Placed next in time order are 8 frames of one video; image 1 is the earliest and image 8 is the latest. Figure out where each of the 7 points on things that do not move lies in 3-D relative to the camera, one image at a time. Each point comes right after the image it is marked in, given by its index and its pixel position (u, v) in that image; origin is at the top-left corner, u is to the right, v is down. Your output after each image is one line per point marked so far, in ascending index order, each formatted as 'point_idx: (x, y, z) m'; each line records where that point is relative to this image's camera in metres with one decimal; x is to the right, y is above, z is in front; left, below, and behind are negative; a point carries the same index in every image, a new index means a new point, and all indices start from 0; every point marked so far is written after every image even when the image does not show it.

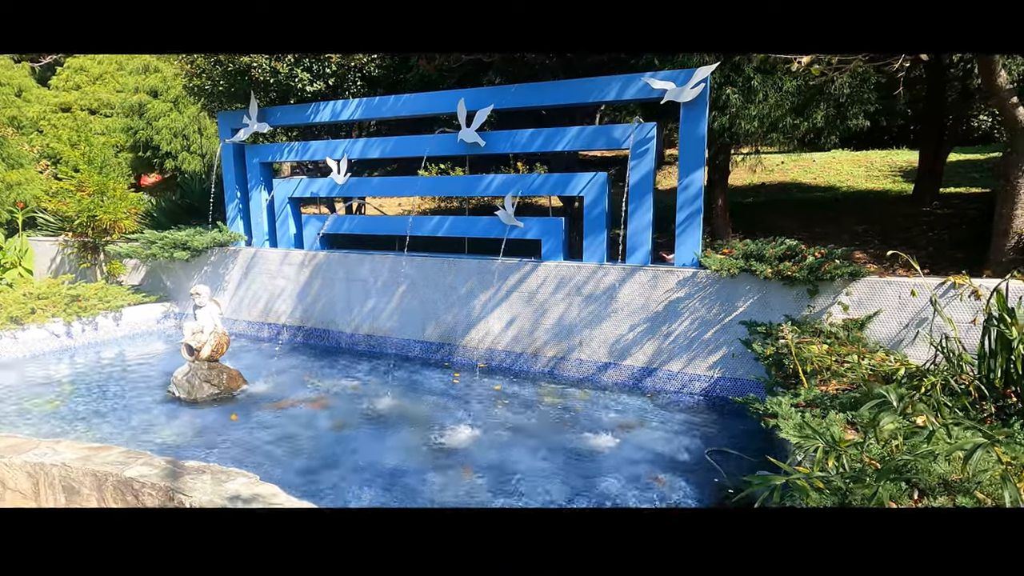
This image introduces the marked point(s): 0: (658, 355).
0: (+1.8, -0.8, +6.4) m
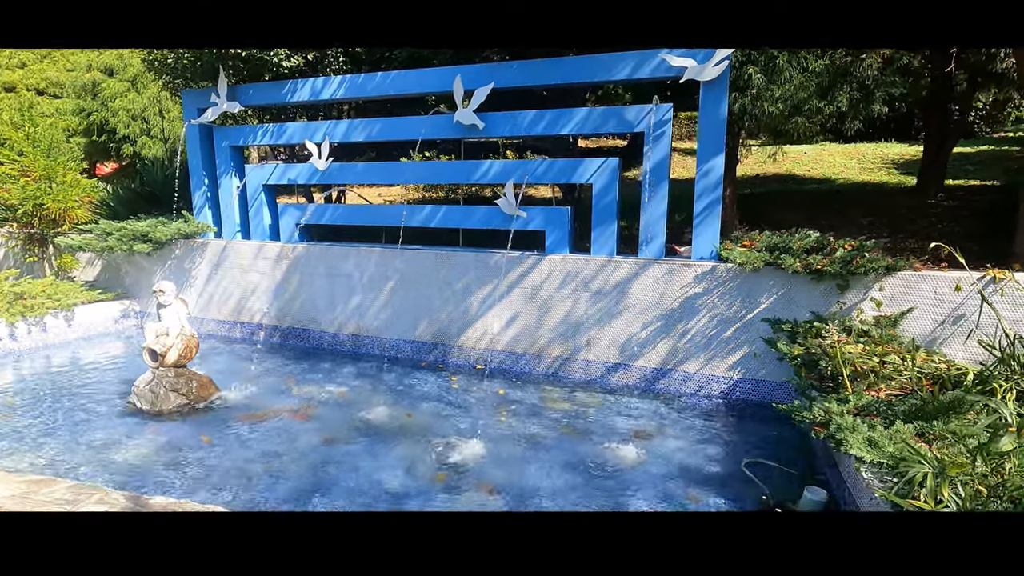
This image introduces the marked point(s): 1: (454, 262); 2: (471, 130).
0: (+1.8, -0.7, +6.0) m
1: (-0.7, +0.3, +6.8) m
2: (-0.5, +1.9, +6.4) m
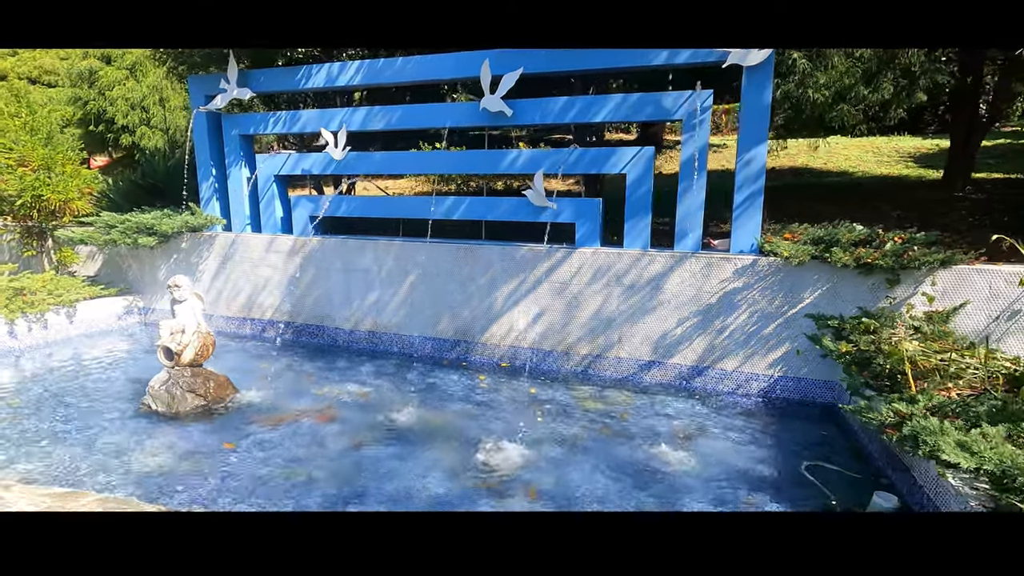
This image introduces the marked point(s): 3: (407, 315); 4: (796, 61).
0: (+2.1, -0.7, +5.8) m
1: (-0.4, +0.4, +6.5) m
2: (-0.2, +1.9, +6.1) m
3: (-1.4, -0.4, +7.0) m
4: (+2.9, +2.3, +5.5) m
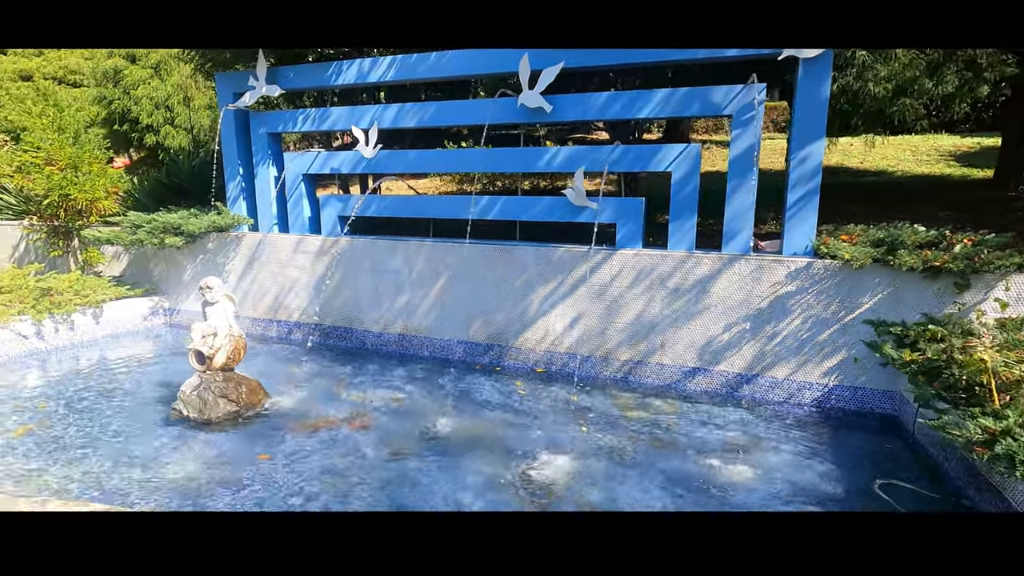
0: (+2.5, -0.7, +5.5) m
1: (0.0, +0.4, +6.3) m
2: (+0.3, +1.9, +5.9) m
3: (-0.9, -0.4, +6.8) m
4: (+3.3, +2.3, +5.2) m
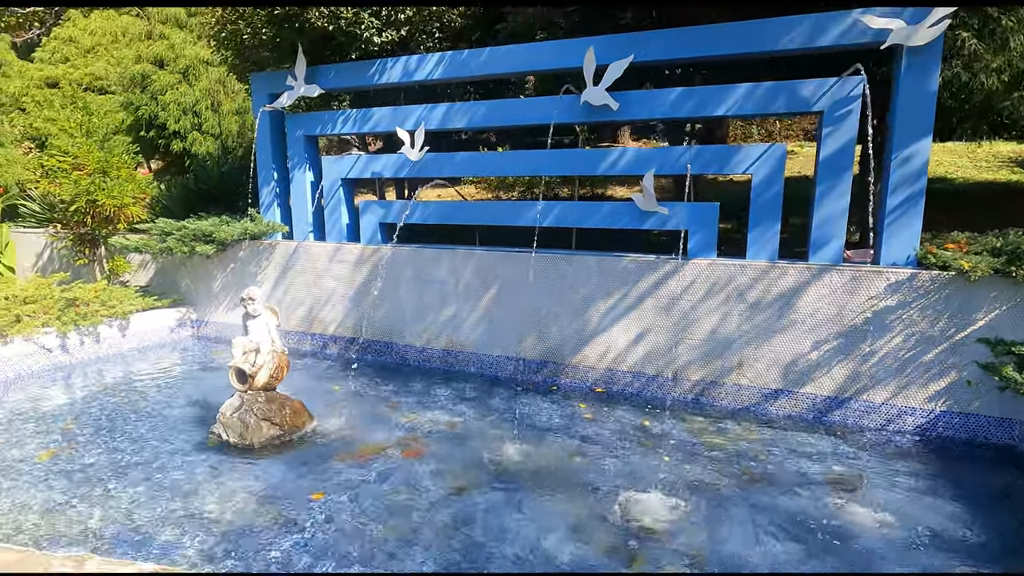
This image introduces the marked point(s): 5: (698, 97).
0: (+3.2, -0.9, +5.0) m
1: (+0.6, +0.2, +5.8) m
2: (+0.9, +1.8, +5.4) m
3: (-0.3, -0.5, +6.3) m
4: (+3.9, +2.2, +4.7) m
5: (+1.8, +1.8, +5.1) m
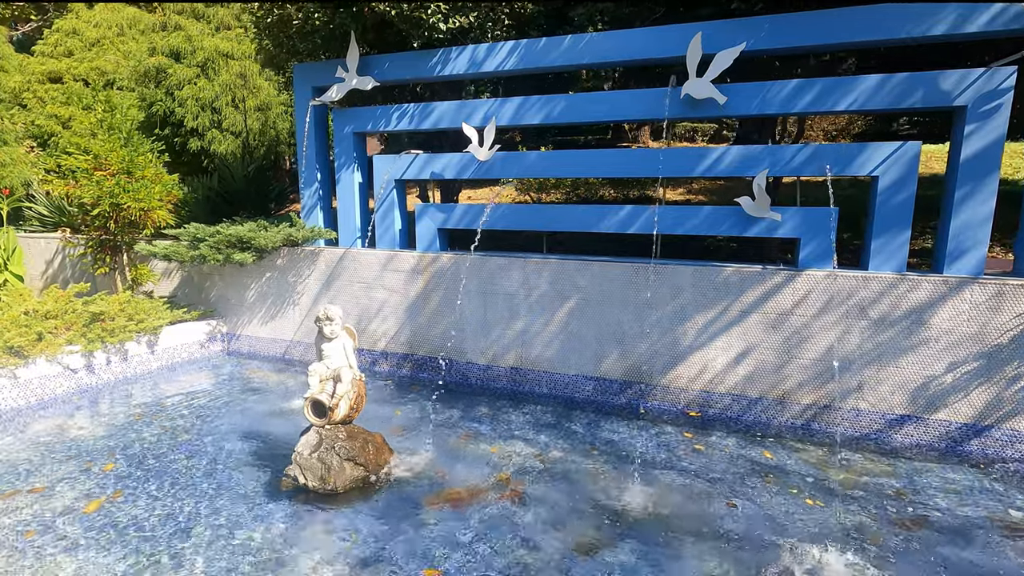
0: (+4.0, -1.0, +4.4) m
1: (+1.5, +0.1, +5.3) m
2: (+1.7, +1.7, +4.9) m
3: (+0.5, -0.7, +5.7) m
4: (+4.8, +2.0, +4.2) m
5: (+2.6, +1.7, +4.6) m
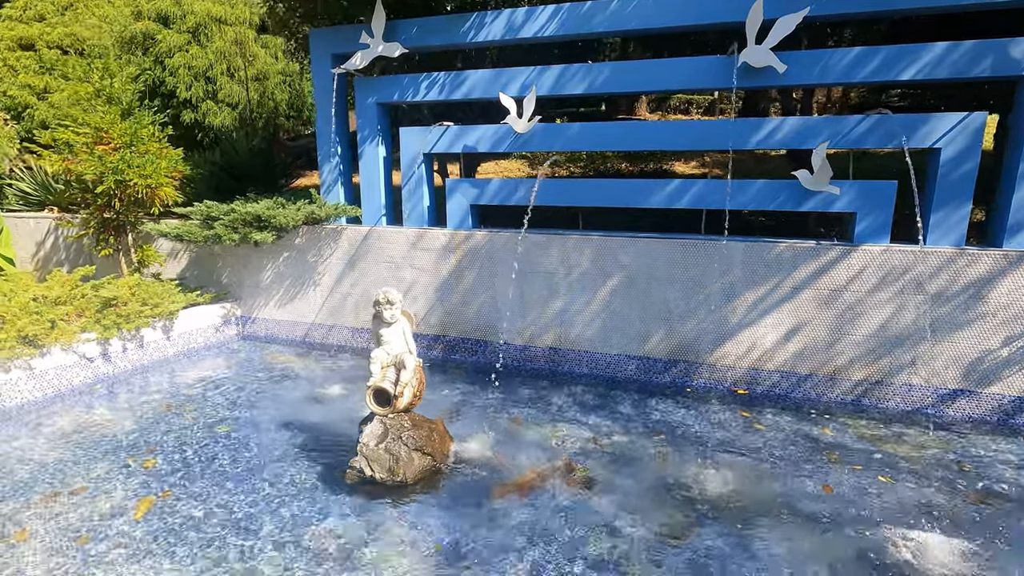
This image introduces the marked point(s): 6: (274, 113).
0: (+4.5, -0.8, +4.5) m
1: (+1.9, +0.3, +5.1) m
2: (+2.2, +1.9, +4.7) m
3: (+1.0, -0.4, +5.6) m
4: (+5.2, +2.3, +4.1) m
5: (+3.1, +1.9, +4.5) m
6: (-4.4, +3.3, +10.0) m
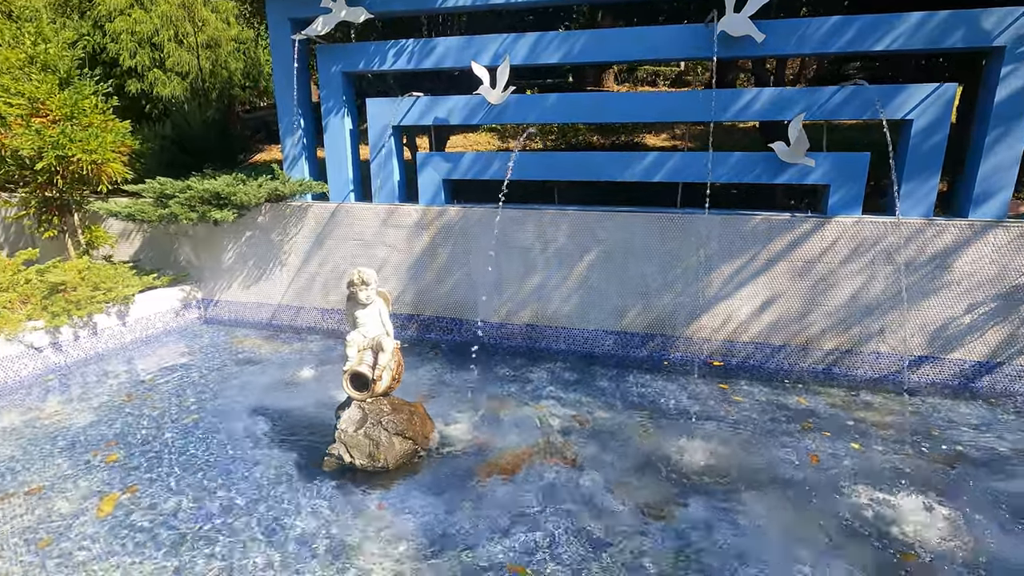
0: (+4.3, -0.5, +4.6) m
1: (+1.7, +0.6, +5.1) m
2: (+1.9, +2.1, +4.6) m
3: (+0.7, -0.2, +5.5) m
4: (+5.0, +2.5, +4.2) m
5: (+2.9, +2.2, +4.4) m
6: (-5.0, +3.6, +9.4) m
